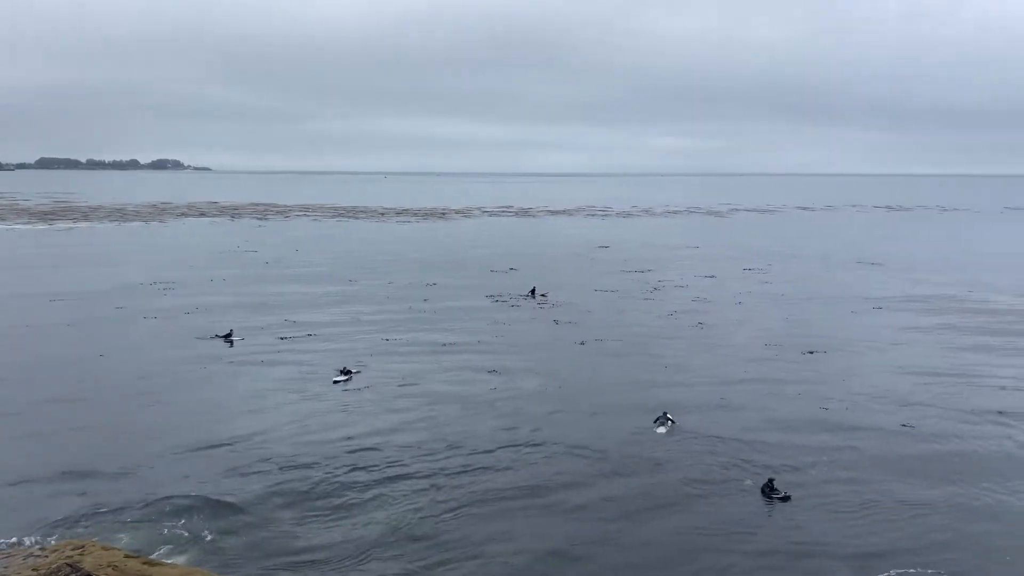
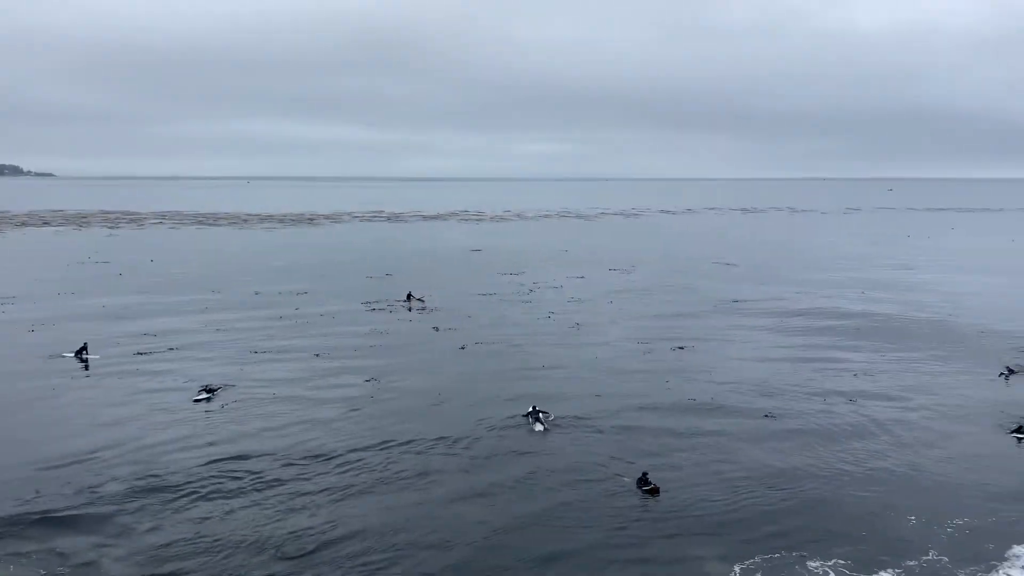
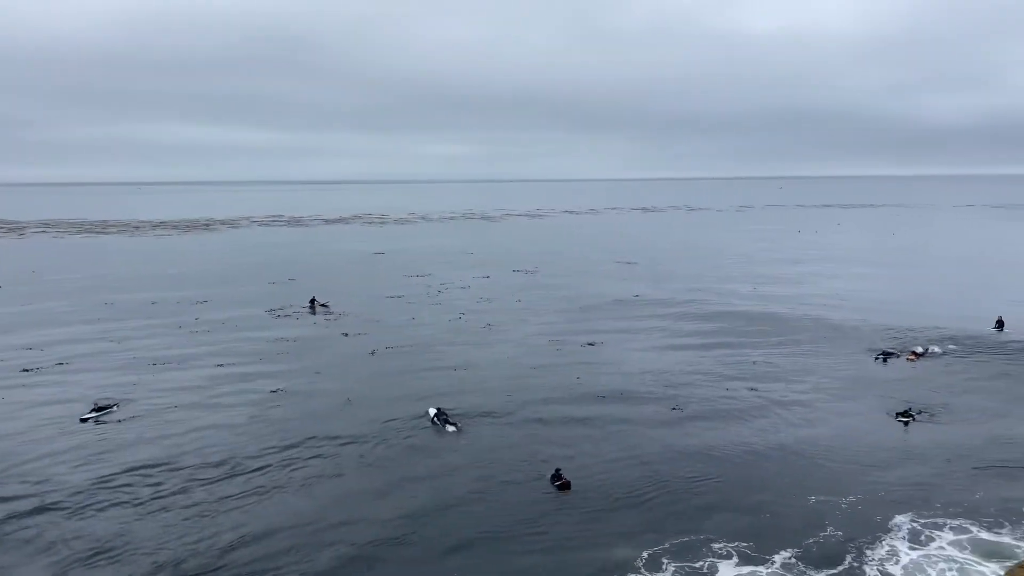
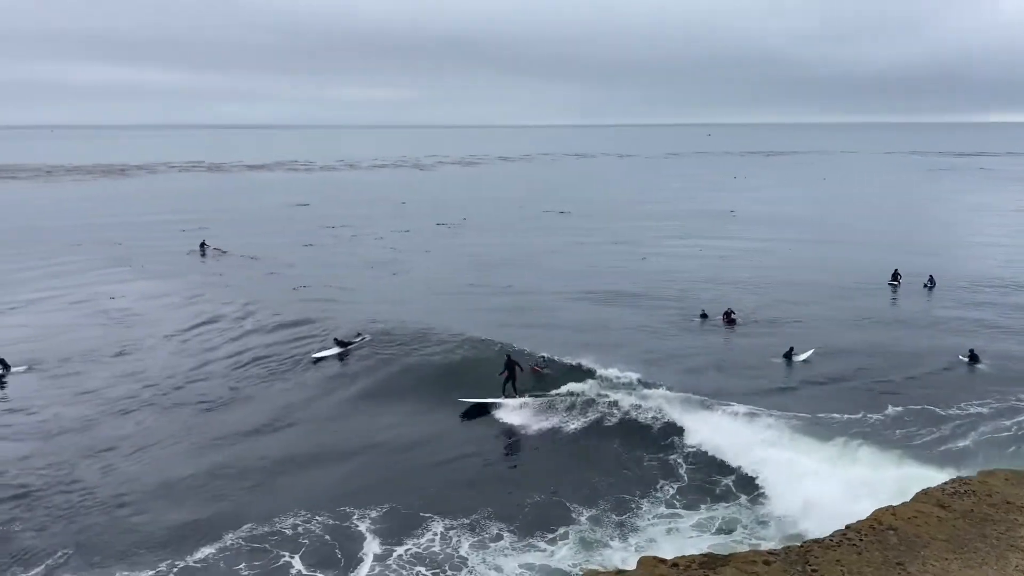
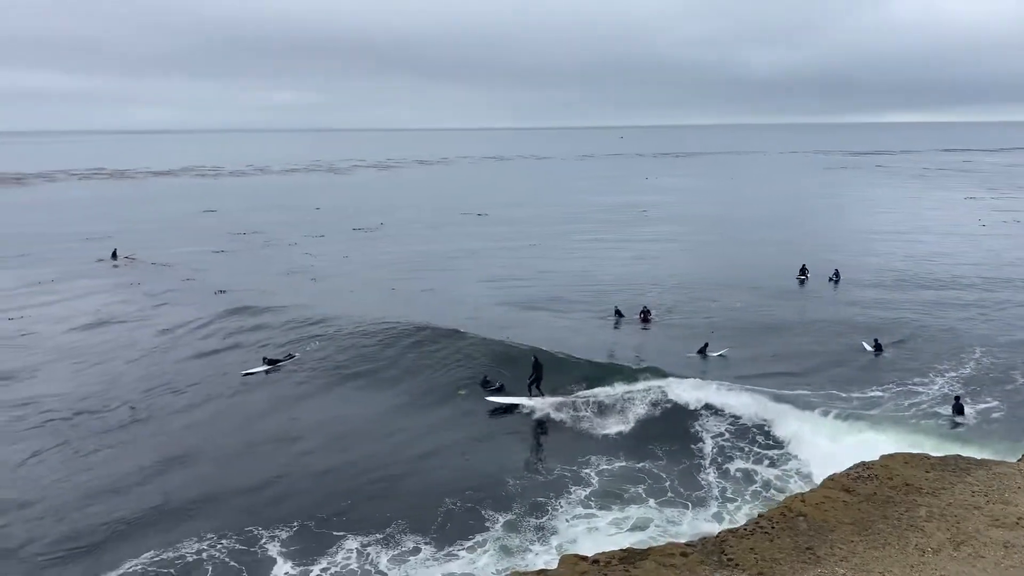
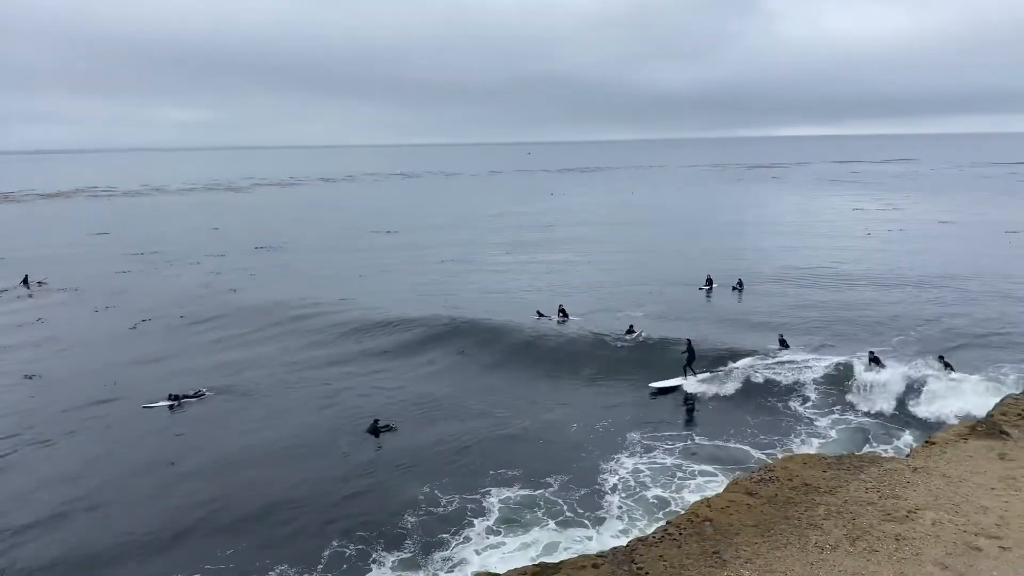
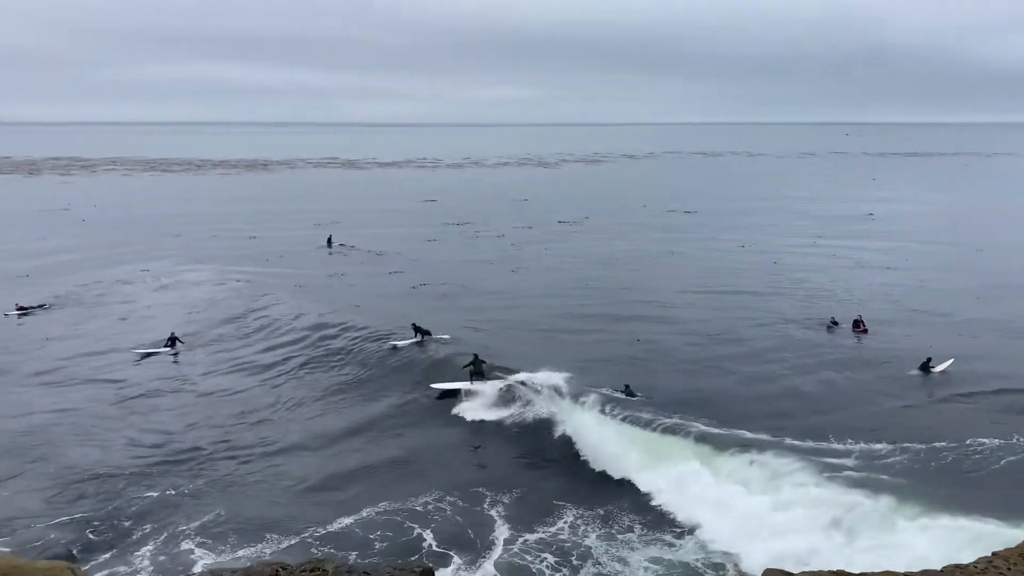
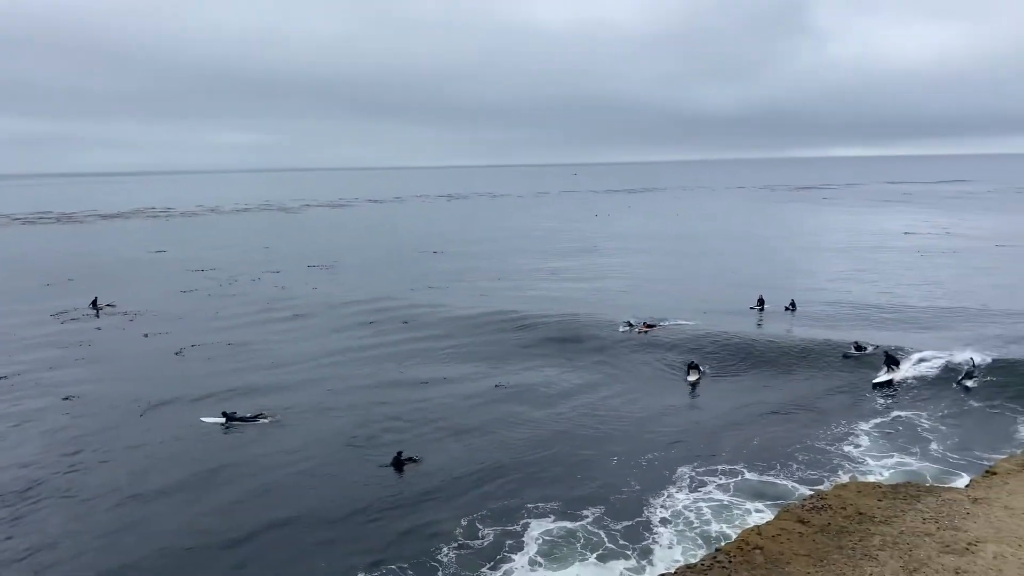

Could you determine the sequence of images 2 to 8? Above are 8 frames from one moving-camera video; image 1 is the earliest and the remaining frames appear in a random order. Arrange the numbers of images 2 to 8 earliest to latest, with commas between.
2, 3, 8, 6, 5, 4, 7
